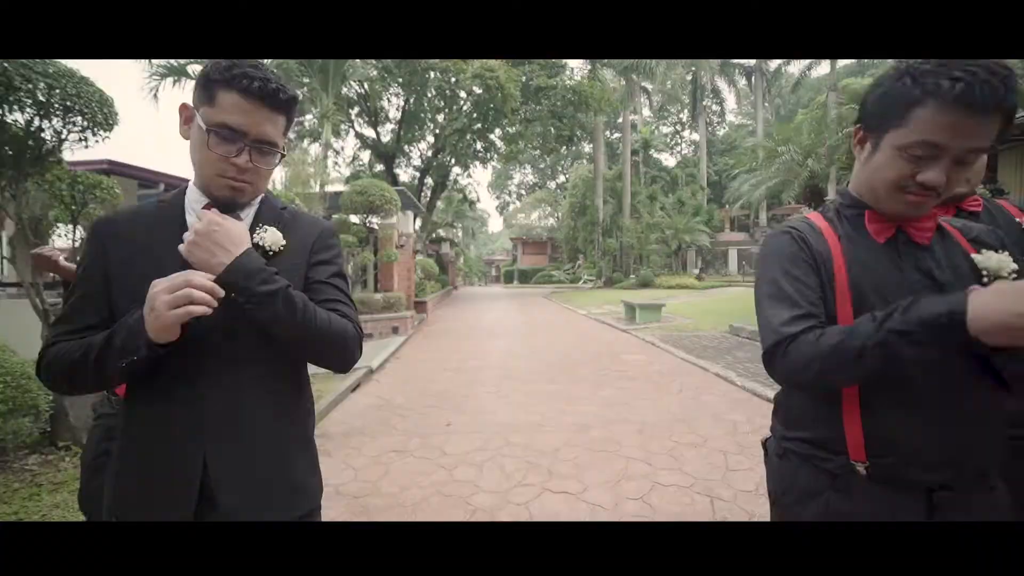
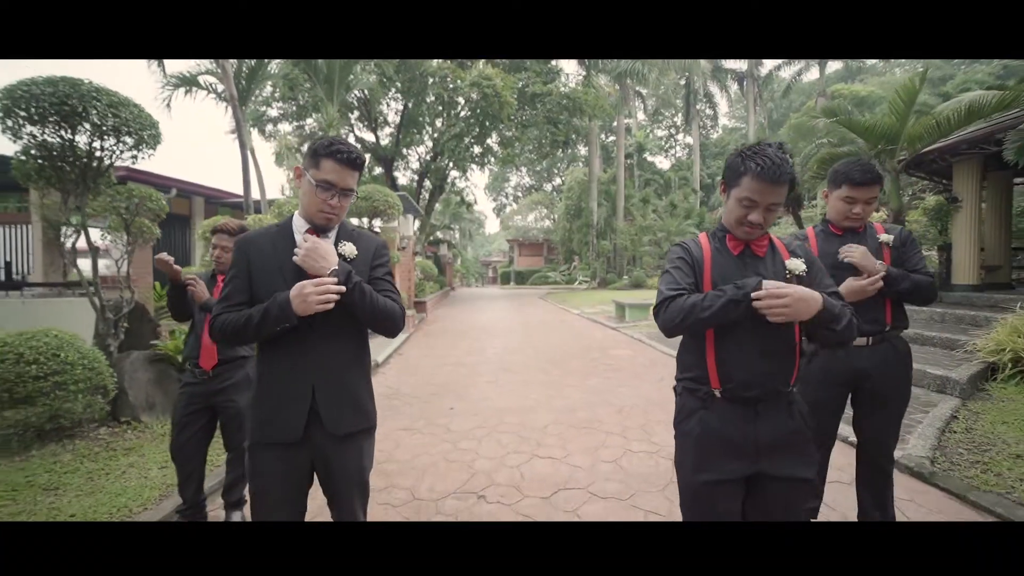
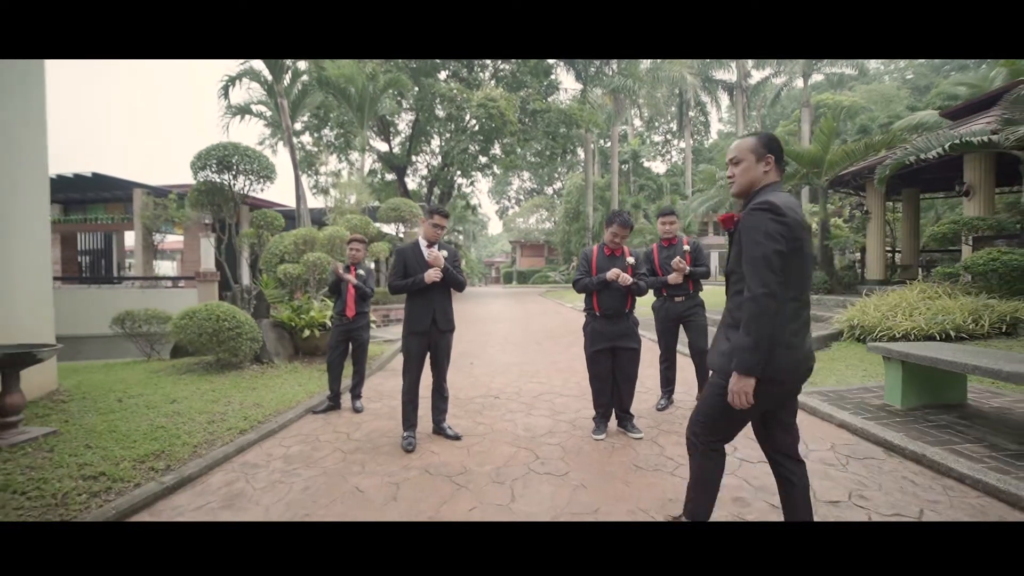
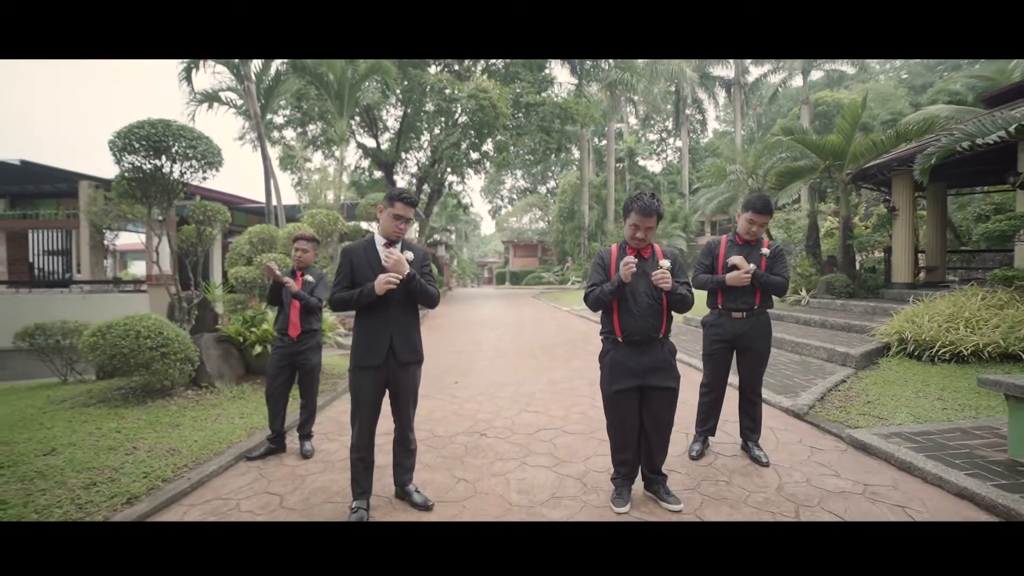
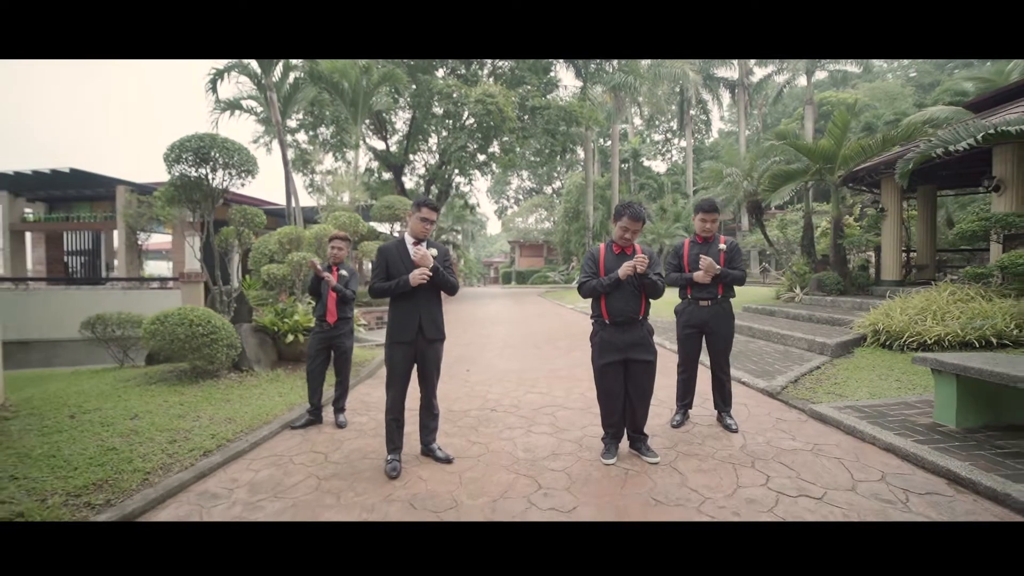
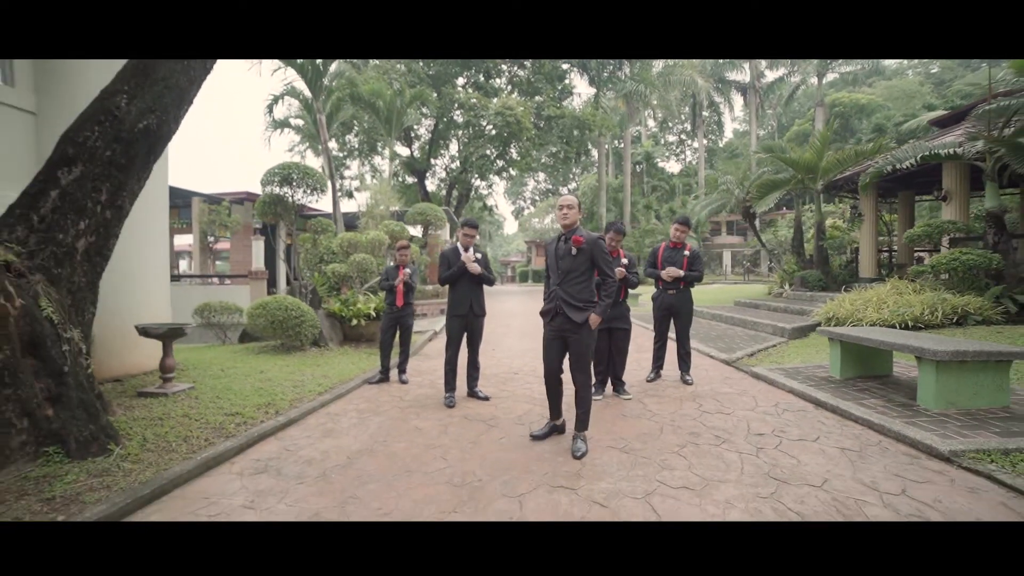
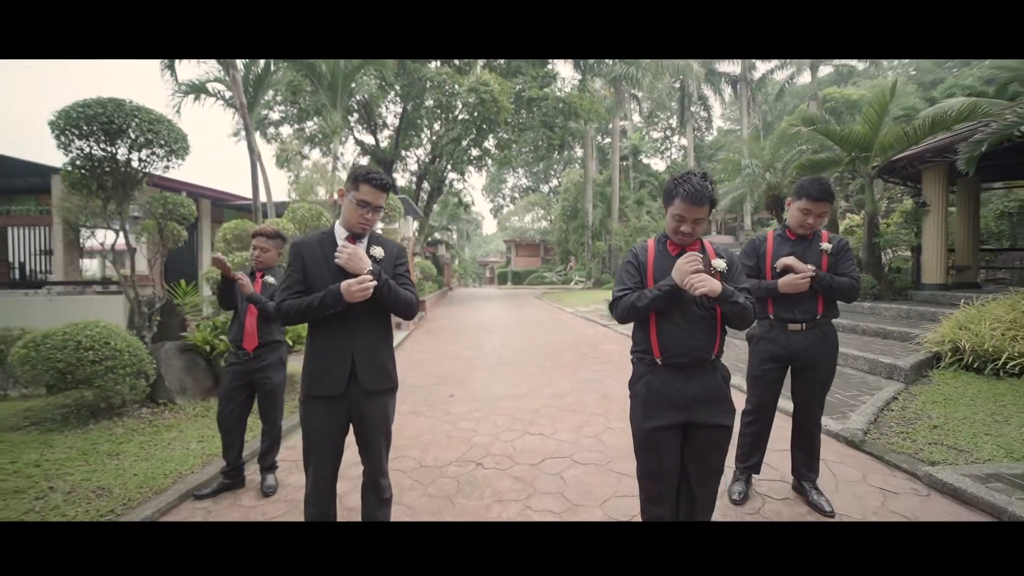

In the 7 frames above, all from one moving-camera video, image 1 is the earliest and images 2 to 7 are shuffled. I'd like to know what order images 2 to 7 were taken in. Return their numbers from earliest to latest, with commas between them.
2, 7, 4, 5, 3, 6
